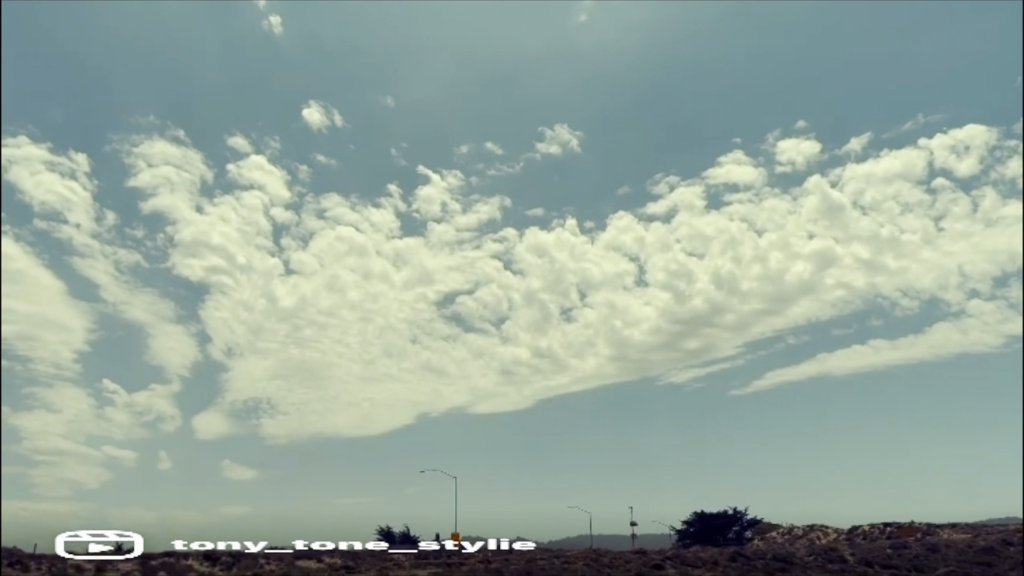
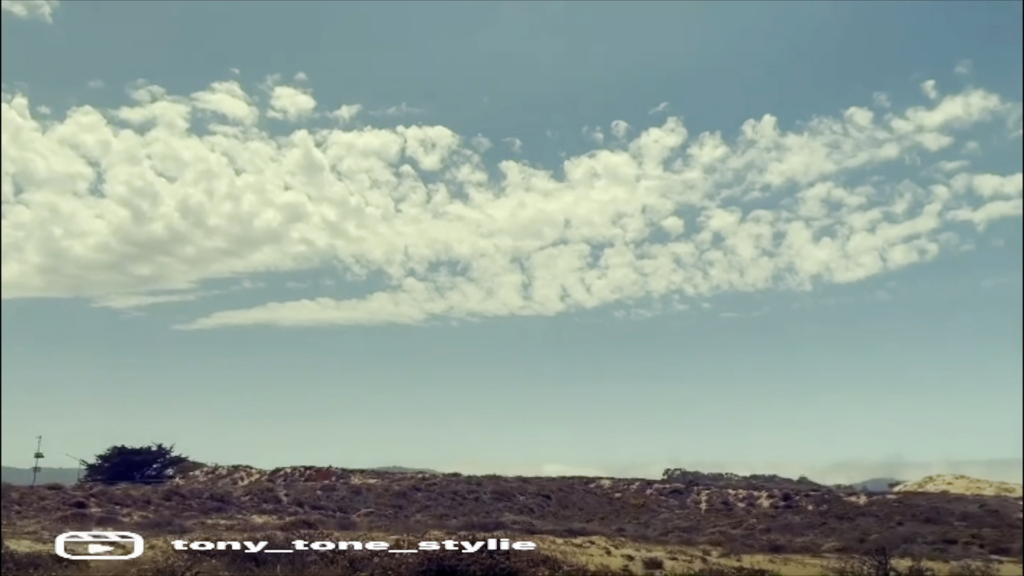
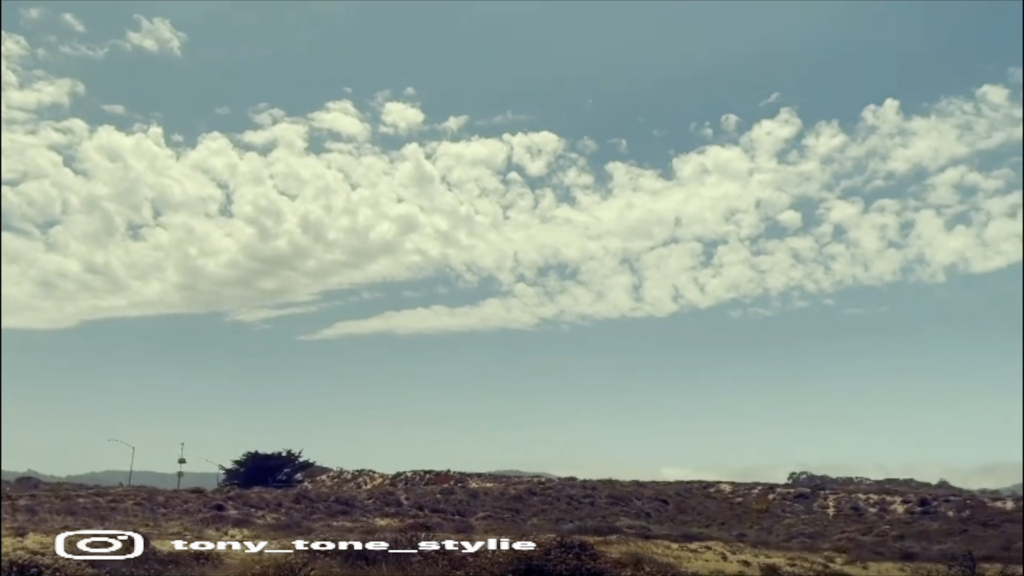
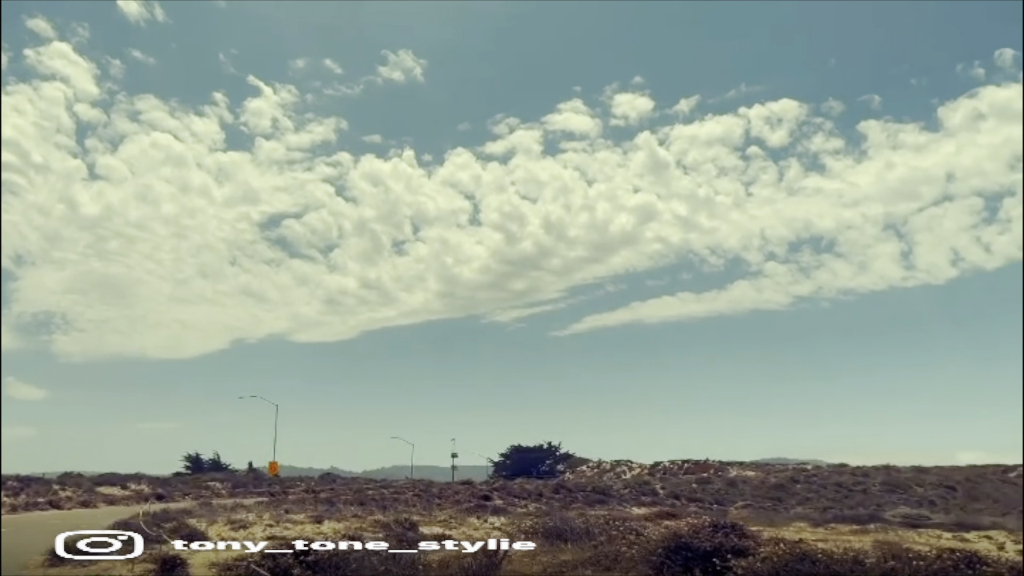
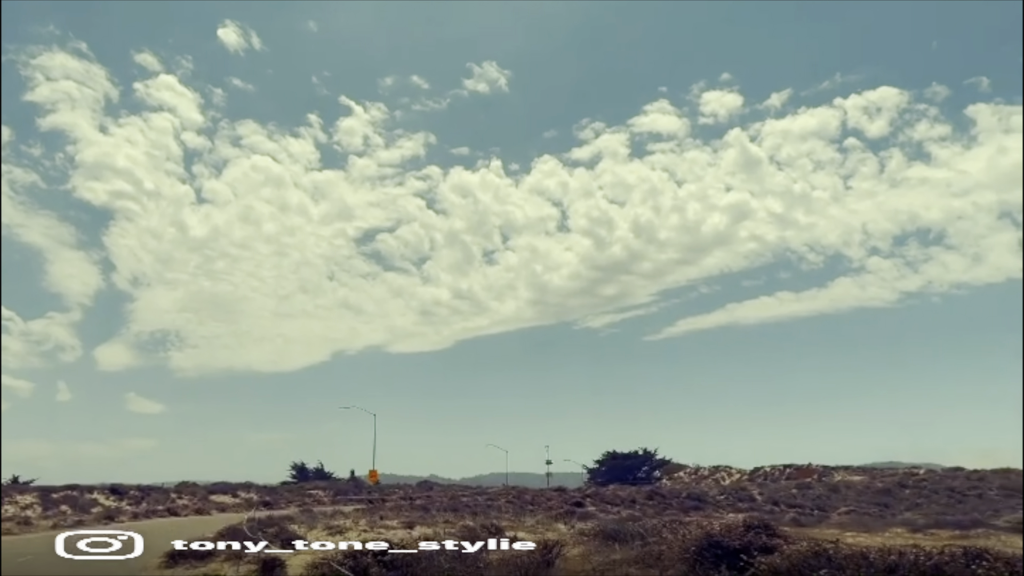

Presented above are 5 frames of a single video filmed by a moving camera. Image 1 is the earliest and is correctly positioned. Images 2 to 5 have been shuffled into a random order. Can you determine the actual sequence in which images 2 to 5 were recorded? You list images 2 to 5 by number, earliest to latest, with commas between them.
5, 4, 3, 2
